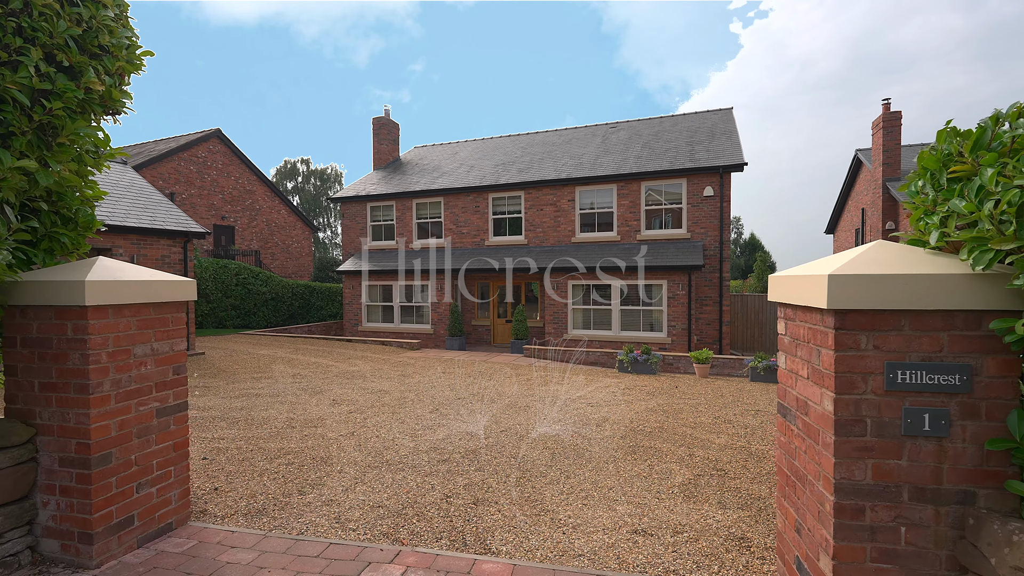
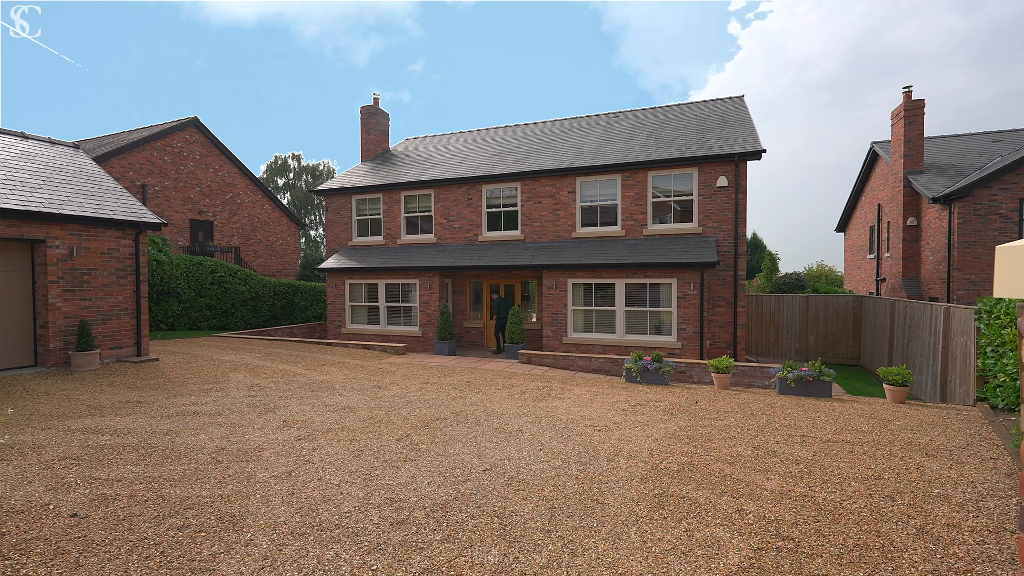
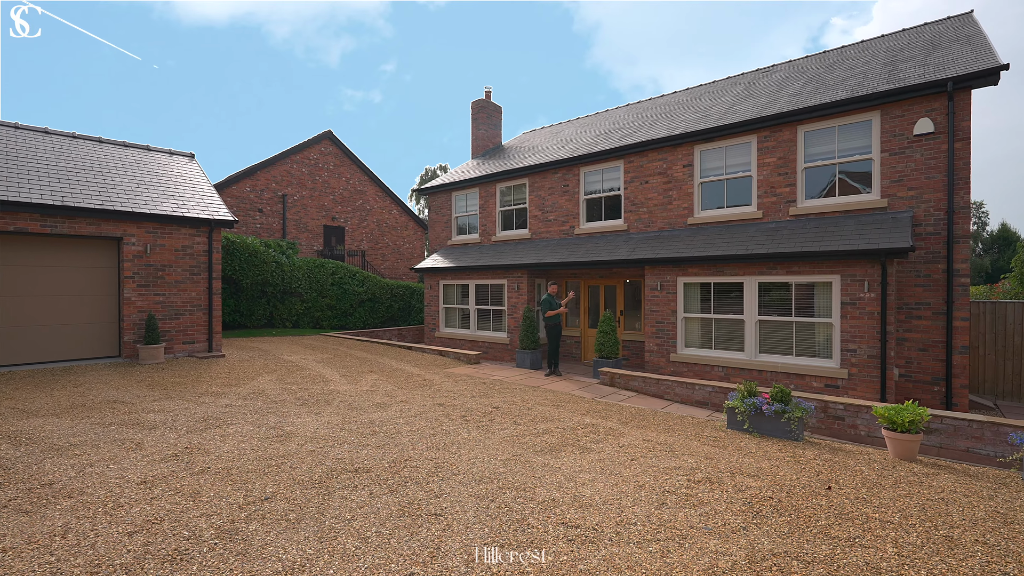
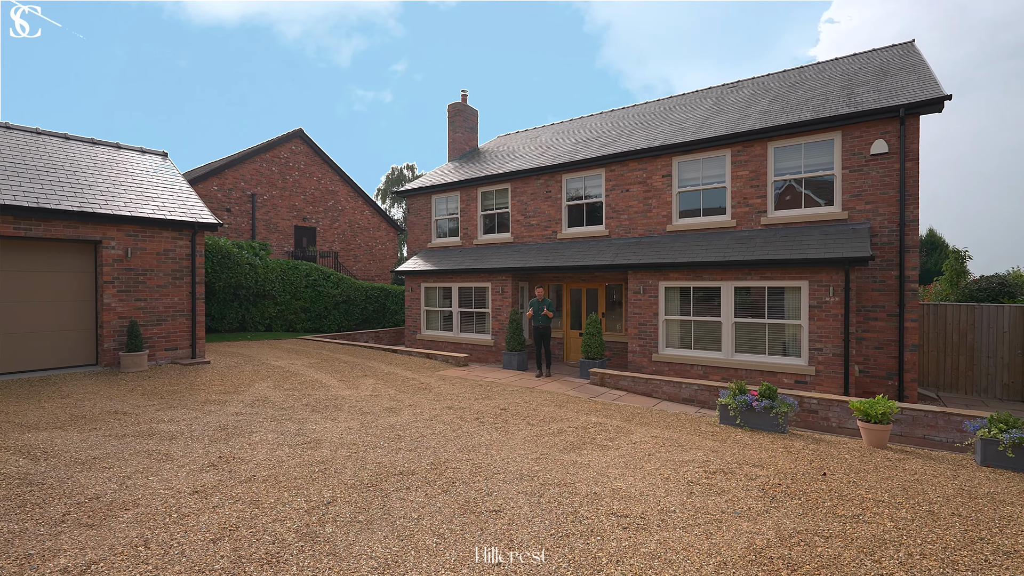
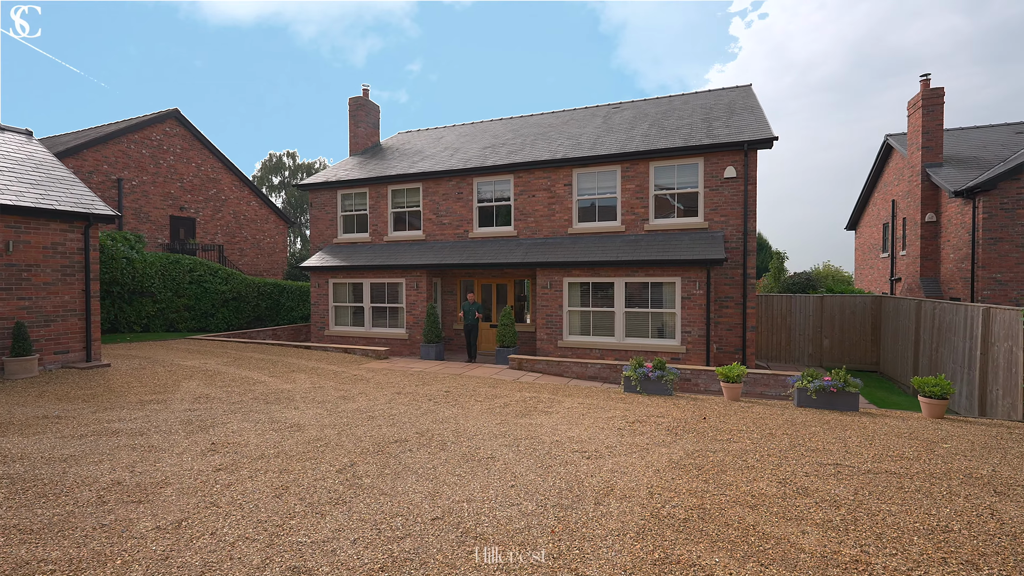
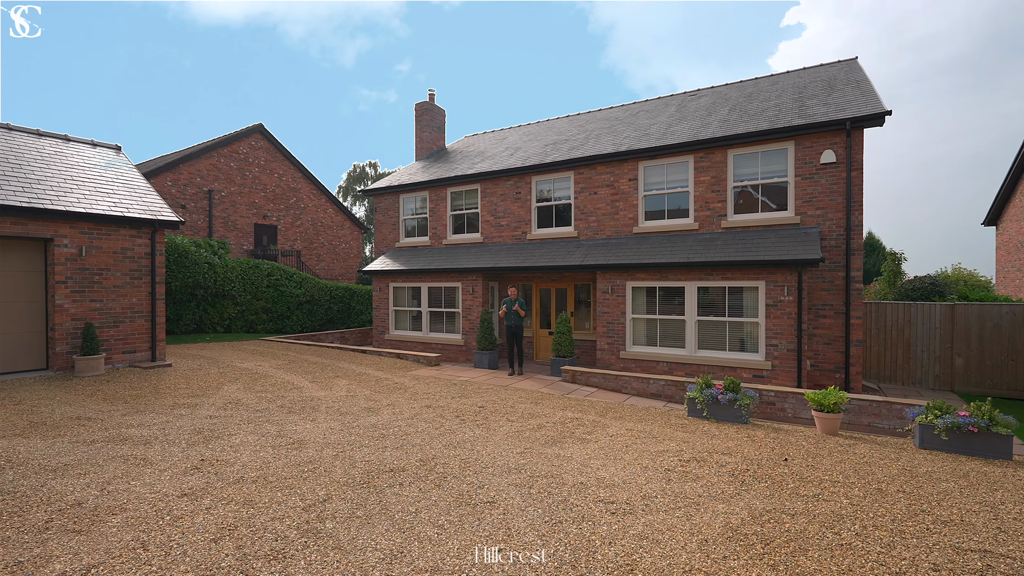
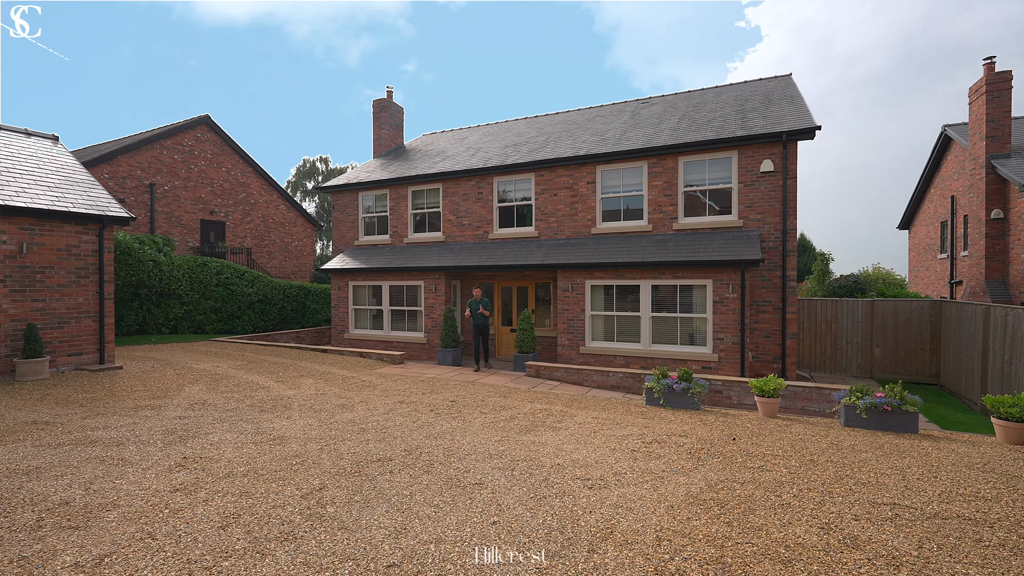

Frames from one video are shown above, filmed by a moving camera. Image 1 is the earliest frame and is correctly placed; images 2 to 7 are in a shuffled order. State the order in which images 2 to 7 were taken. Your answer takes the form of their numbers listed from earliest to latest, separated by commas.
2, 5, 7, 6, 4, 3
